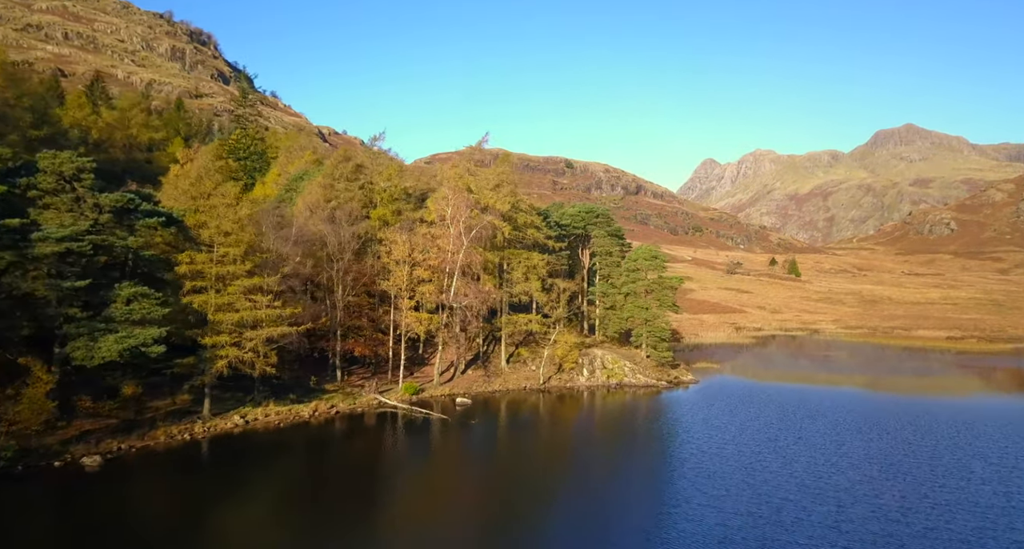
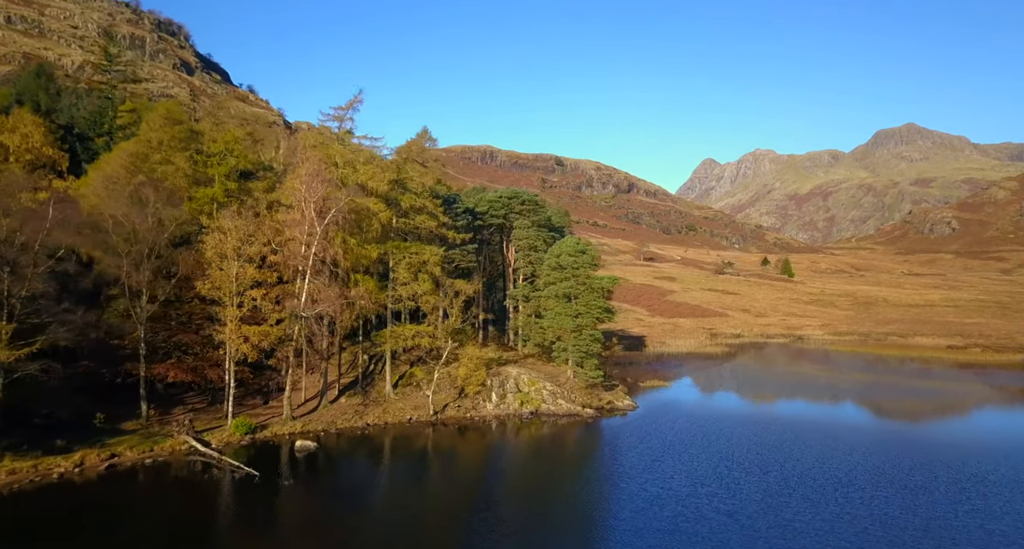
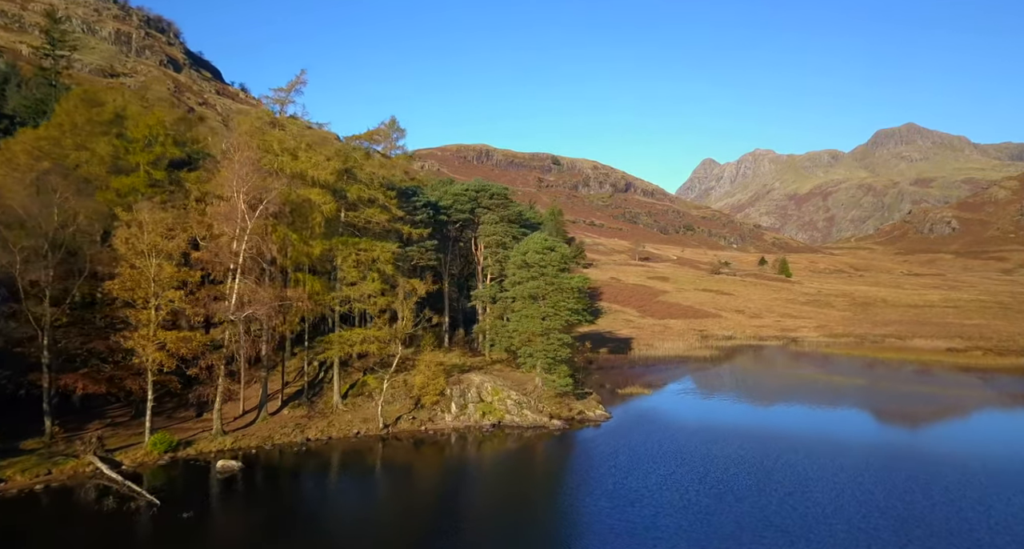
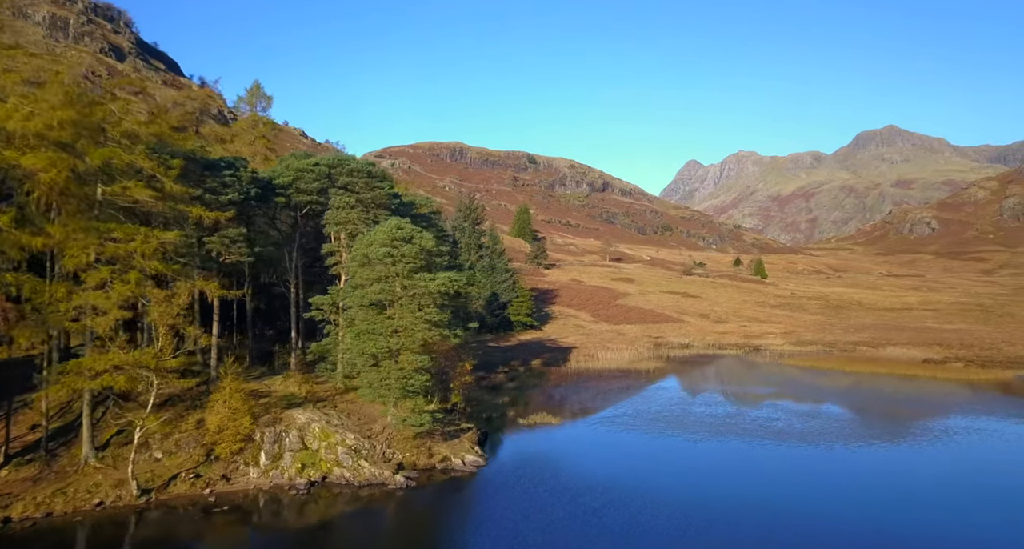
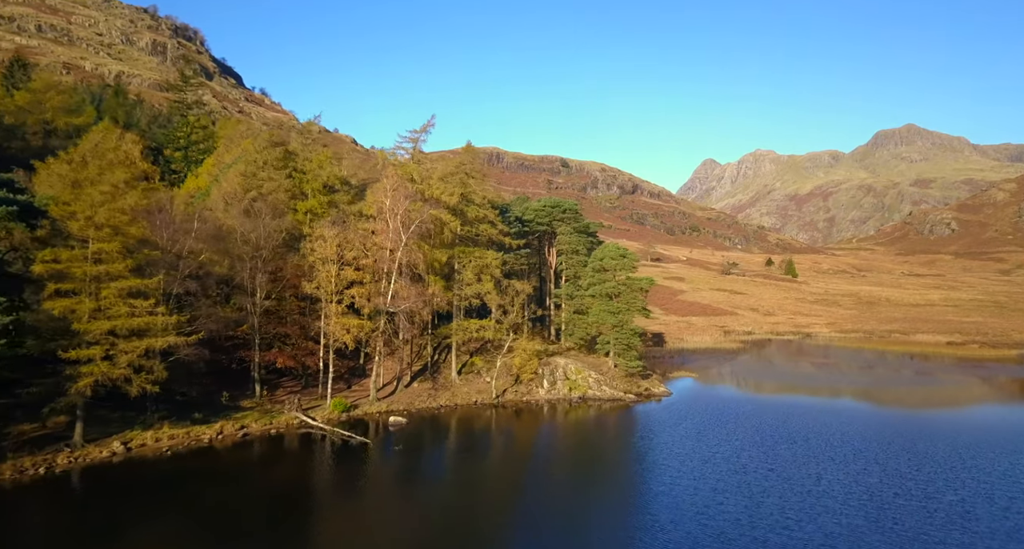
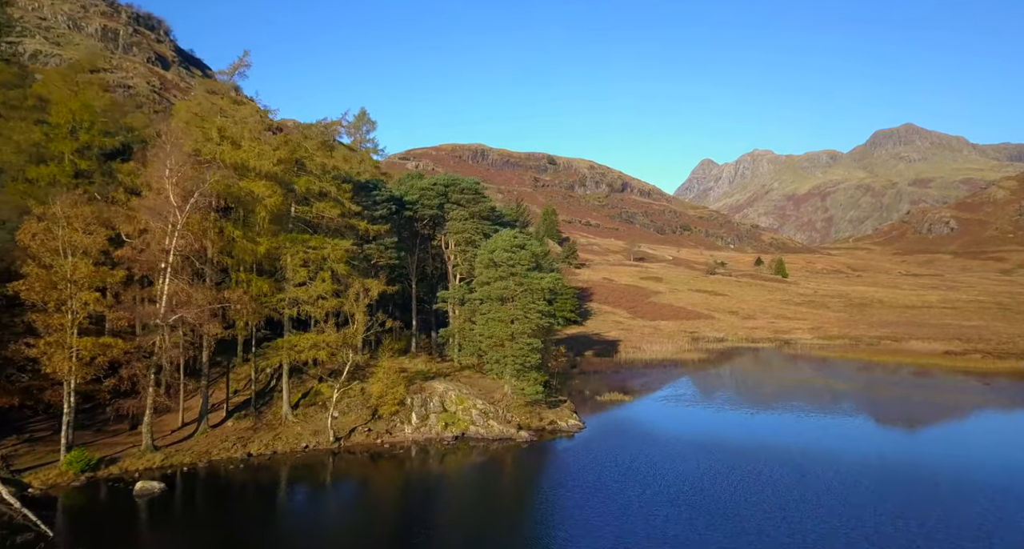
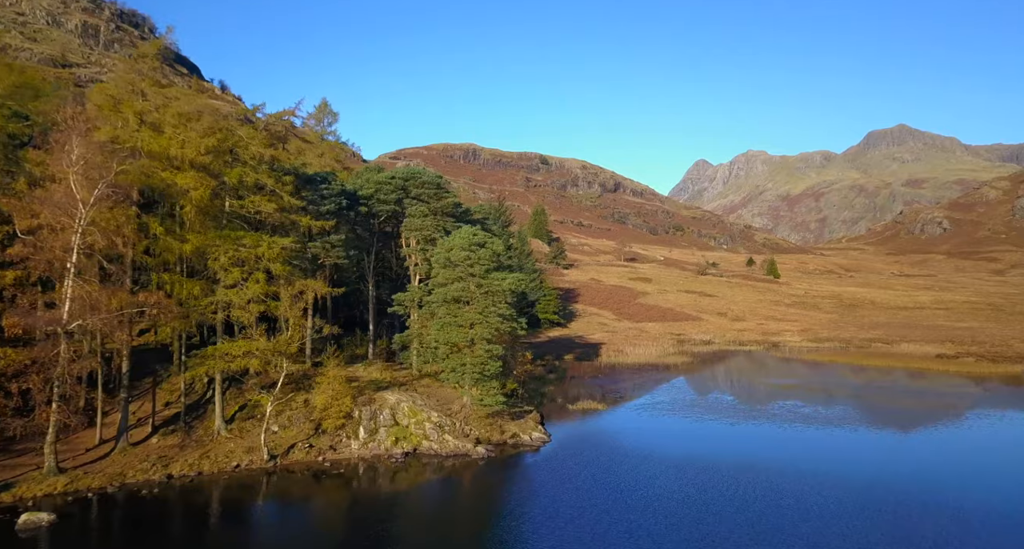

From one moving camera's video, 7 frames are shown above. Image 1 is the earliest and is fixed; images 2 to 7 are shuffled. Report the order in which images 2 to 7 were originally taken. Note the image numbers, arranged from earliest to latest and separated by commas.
5, 2, 3, 6, 7, 4
